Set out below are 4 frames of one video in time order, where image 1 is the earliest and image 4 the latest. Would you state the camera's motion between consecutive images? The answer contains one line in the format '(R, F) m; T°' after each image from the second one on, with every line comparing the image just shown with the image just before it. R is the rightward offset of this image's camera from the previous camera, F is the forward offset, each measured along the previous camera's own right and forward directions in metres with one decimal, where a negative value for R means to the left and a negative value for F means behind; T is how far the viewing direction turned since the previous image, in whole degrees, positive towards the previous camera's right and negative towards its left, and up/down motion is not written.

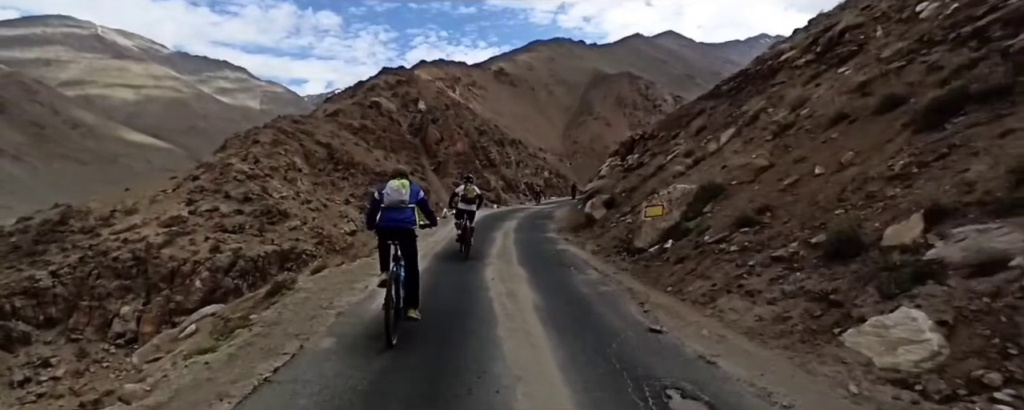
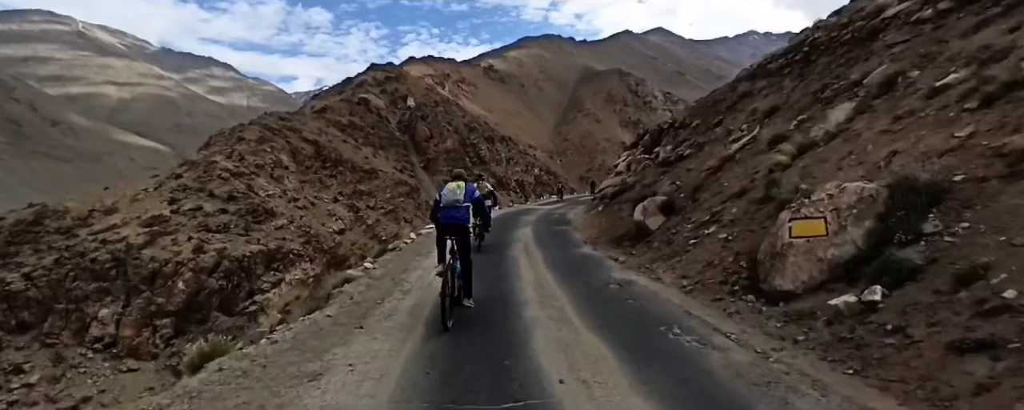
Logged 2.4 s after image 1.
(-0.8, +5.0) m; +1°
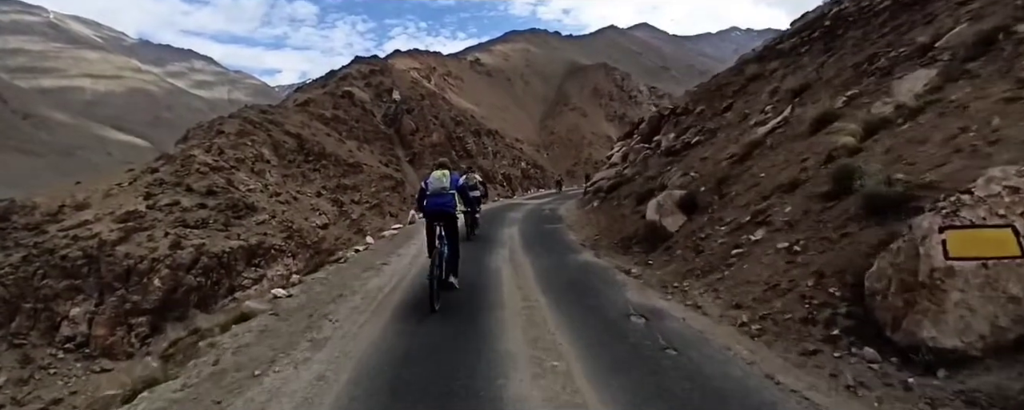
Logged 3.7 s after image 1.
(+0.1, +3.0) m; +1°
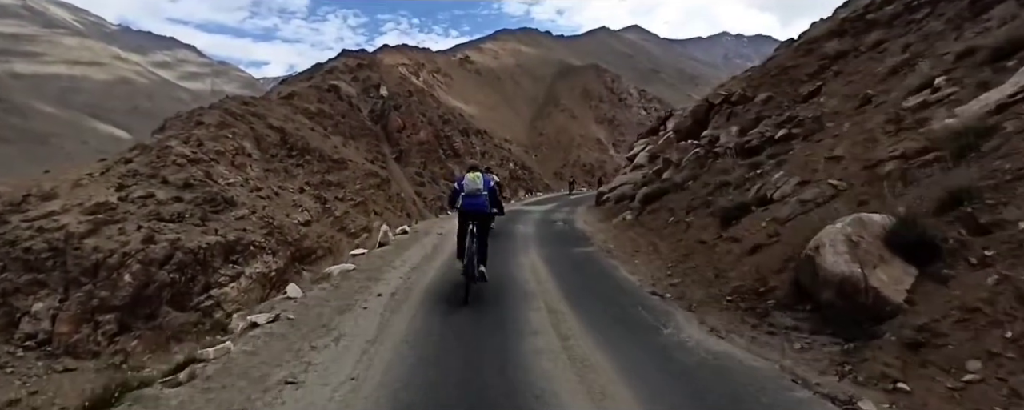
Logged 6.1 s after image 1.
(-0.7, +5.9) m; +1°
